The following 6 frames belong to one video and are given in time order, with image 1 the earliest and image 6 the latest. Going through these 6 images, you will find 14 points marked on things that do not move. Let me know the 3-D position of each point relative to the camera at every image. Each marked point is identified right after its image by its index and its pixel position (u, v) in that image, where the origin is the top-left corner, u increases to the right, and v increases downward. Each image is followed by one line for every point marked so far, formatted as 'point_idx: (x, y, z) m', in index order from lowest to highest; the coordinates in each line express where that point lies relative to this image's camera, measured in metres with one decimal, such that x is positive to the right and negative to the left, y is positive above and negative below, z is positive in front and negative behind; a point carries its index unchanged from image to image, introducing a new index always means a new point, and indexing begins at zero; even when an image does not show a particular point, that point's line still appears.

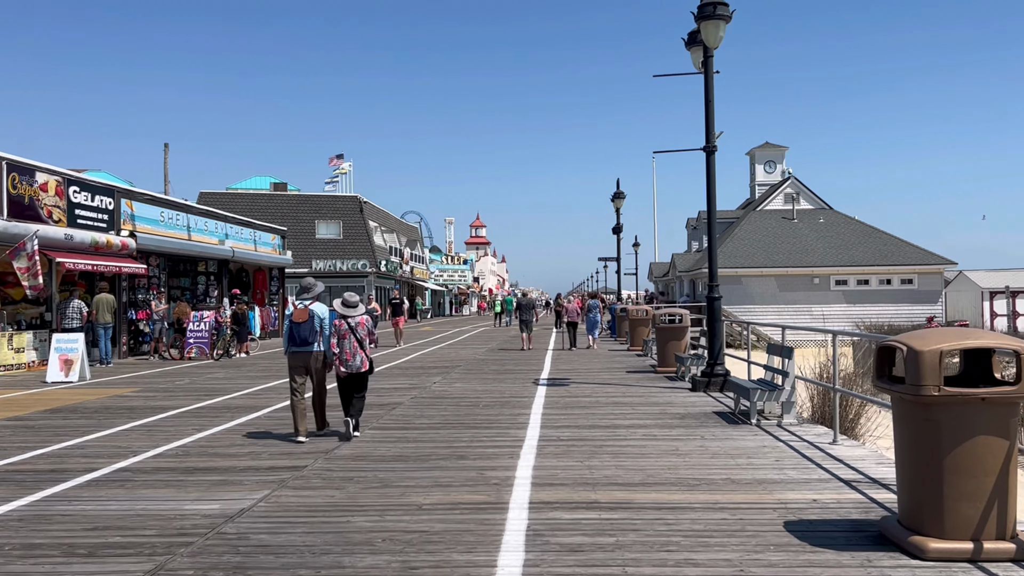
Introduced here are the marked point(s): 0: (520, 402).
0: (+0.1, -1.7, +12.6) m
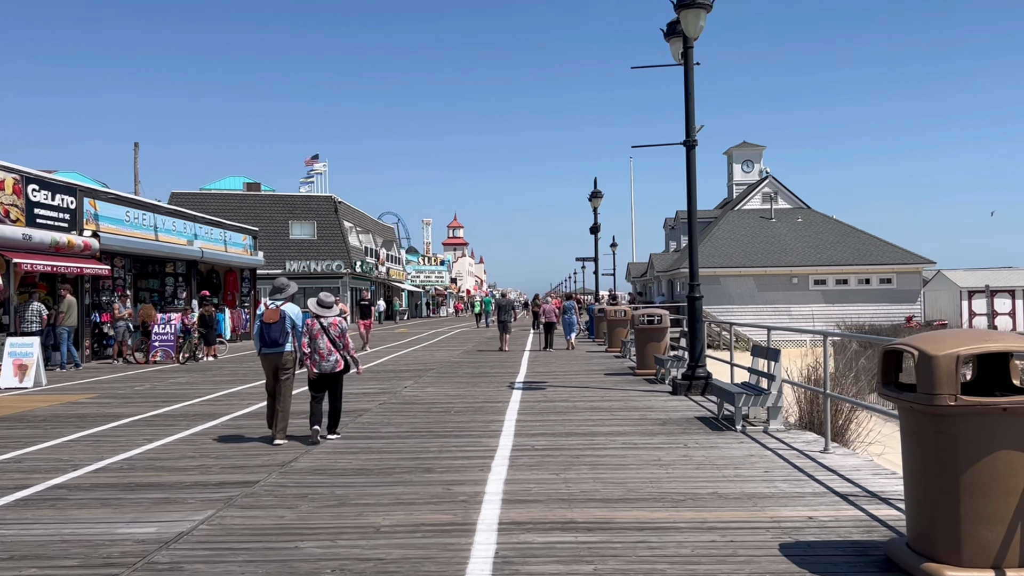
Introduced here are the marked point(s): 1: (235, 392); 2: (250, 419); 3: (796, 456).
0: (-0.3, -1.7, +12.0) m
1: (-5.0, -1.9, +15.1) m
2: (-3.7, -1.8, +11.8) m
3: (+2.7, -1.6, +8.1) m
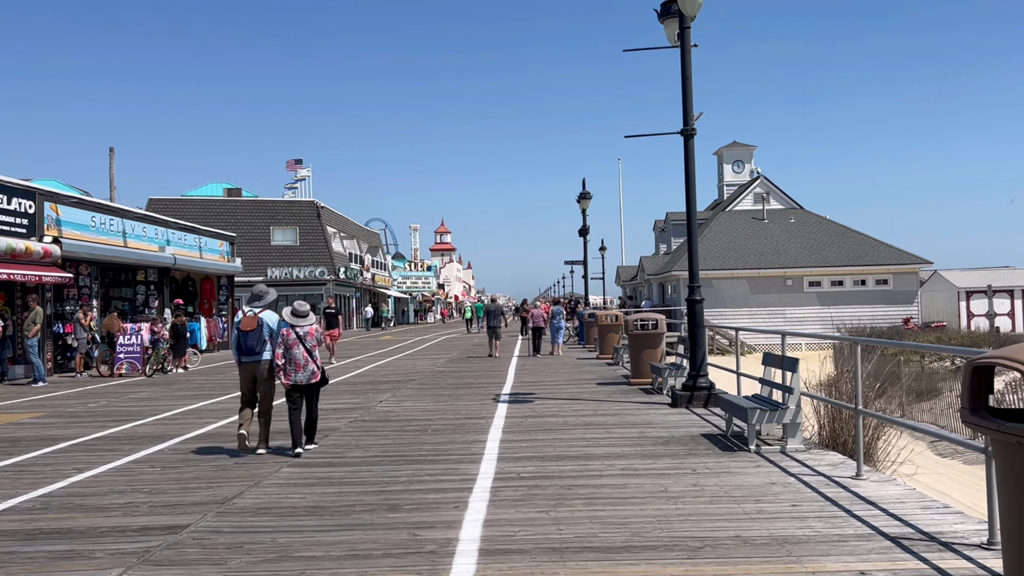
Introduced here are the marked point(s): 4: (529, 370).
0: (-0.5, -1.8, +10.8) m
1: (-5.2, -2.0, +13.9) m
2: (-3.9, -1.9, +10.6) m
3: (+2.6, -1.6, +6.9) m
4: (+0.4, -1.9, +19.5) m
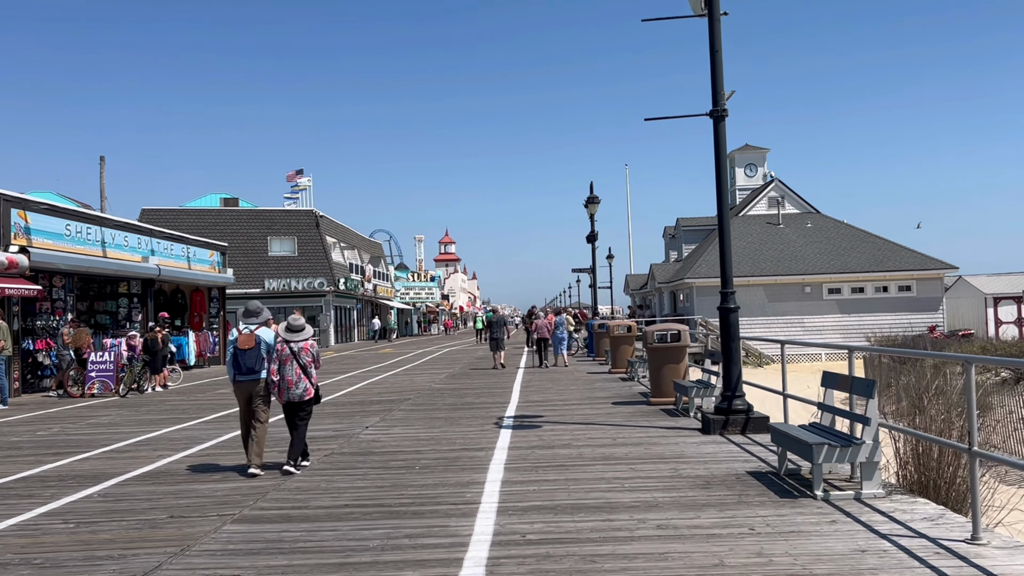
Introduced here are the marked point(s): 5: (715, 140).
0: (-0.4, -1.8, +9.0) m
1: (-5.1, -2.1, +12.1) m
2: (-3.8, -2.0, +8.8) m
3: (+2.6, -1.6, +5.2) m
4: (+0.5, -2.1, +17.8) m
5: (+2.5, +1.8, +10.5) m
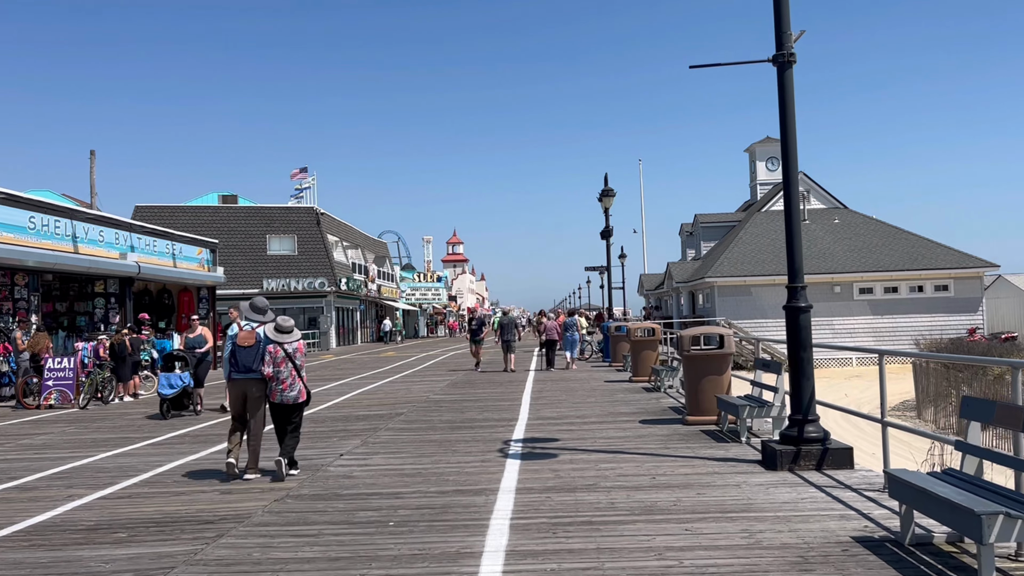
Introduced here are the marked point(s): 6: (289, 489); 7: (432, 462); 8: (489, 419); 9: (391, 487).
0: (-0.4, -1.8, +6.7) m
1: (-5.0, -2.1, +9.9) m
2: (-3.7, -2.0, +6.5) m
3: (+2.6, -1.6, +2.8) m
4: (+0.7, -2.0, +15.4) m
5: (+2.6, +1.9, +8.1) m
6: (-2.1, -1.9, +8.0) m
7: (-0.9, -1.9, +9.1) m
8: (-0.3, -2.0, +12.9) m
9: (-1.1, -1.9, +7.9) m
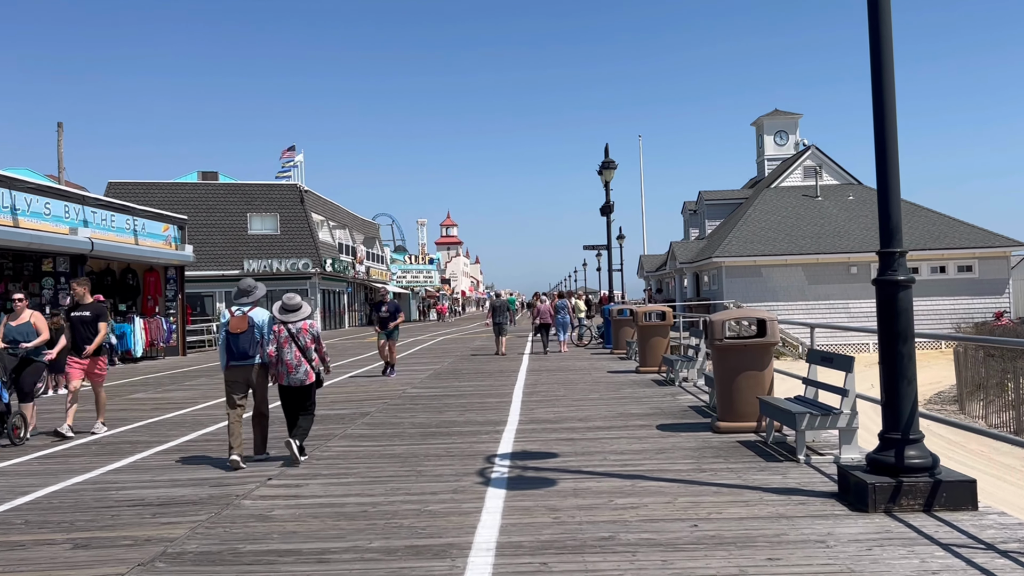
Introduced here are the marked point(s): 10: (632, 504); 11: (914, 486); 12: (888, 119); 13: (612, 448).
0: (-0.5, -1.6, +4.3) m
1: (-5.2, -1.8, +7.4) m
2: (-3.9, -1.8, +4.1) m
3: (+2.5, -1.4, +0.4) m
4: (+0.5, -1.6, +13.0) m
5: (+2.5, +2.1, +5.7) m
6: (-2.3, -1.7, +5.6) m
7: (-1.0, -1.6, +6.7) m
8: (-0.5, -1.7, +10.5) m
9: (-1.2, -1.6, +5.5) m
10: (+0.9, -1.5, +6.0) m
11: (+2.7, -1.3, +5.7) m
12: (+2.6, +1.1, +5.9) m
13: (+1.0, -1.6, +8.4) m
